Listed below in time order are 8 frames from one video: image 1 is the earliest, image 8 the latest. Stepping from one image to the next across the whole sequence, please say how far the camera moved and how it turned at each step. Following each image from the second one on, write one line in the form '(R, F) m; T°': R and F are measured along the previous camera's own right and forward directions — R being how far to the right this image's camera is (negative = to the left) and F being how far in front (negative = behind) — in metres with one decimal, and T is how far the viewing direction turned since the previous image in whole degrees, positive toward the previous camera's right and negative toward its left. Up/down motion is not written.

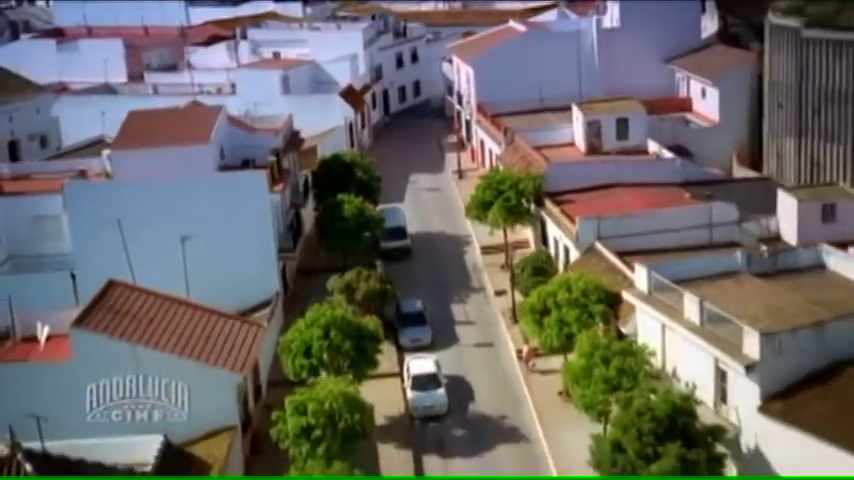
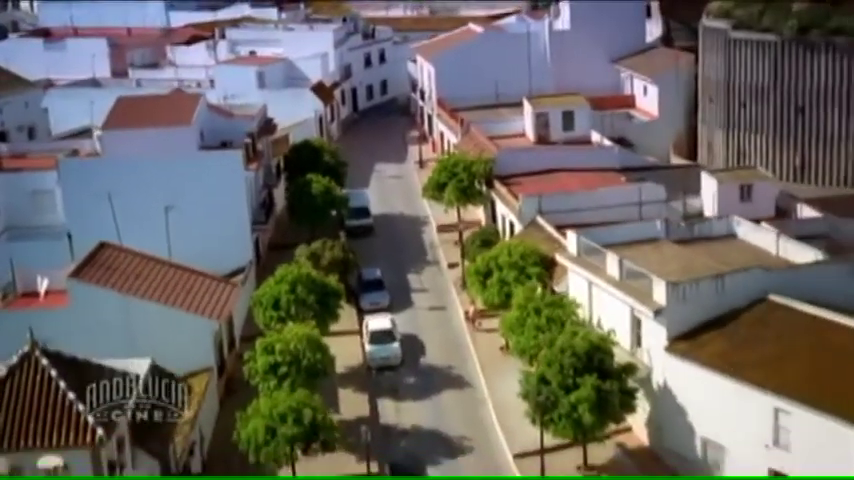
(+0.3, -2.8) m; +1°
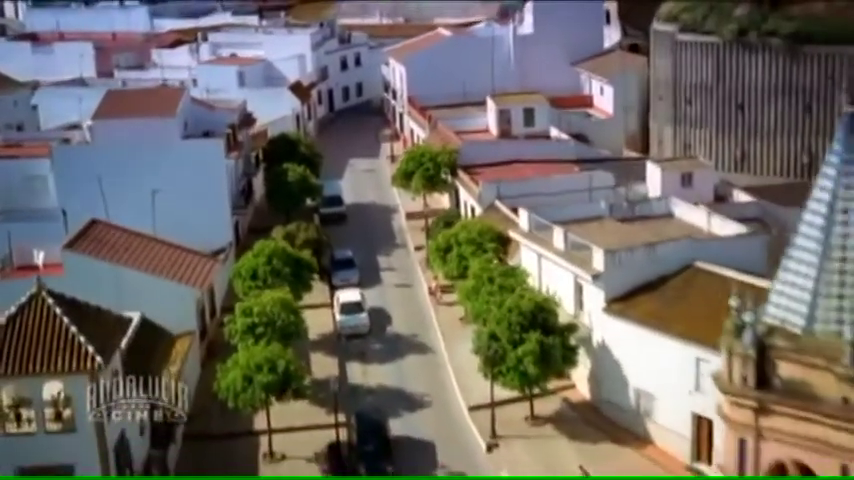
(+0.3, -2.4) m; +1°
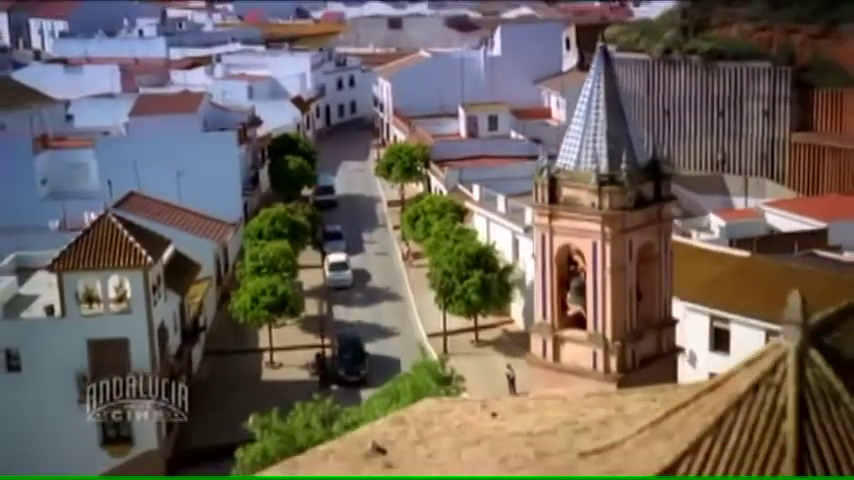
(+0.8, -6.5) m; 0°
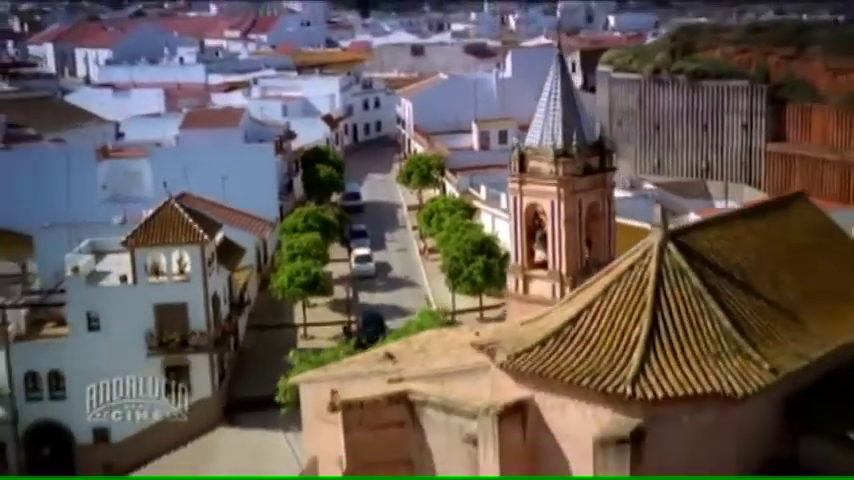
(+0.4, -4.8) m; -1°
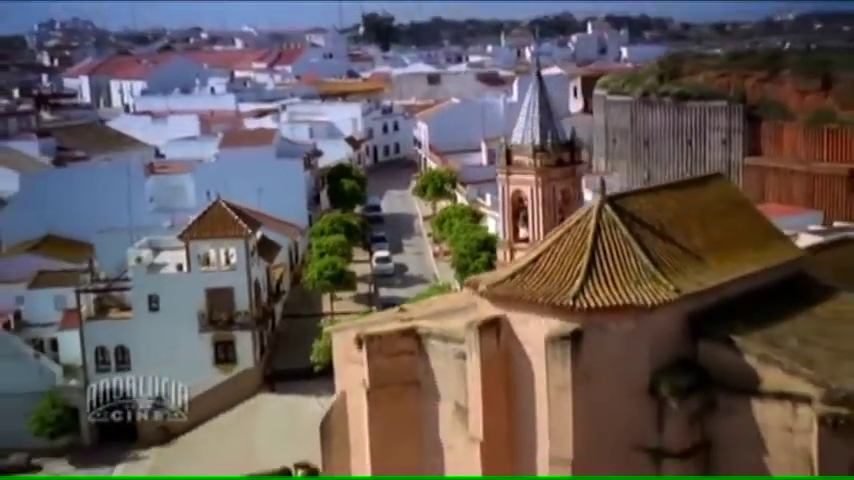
(+0.3, -5.0) m; -1°
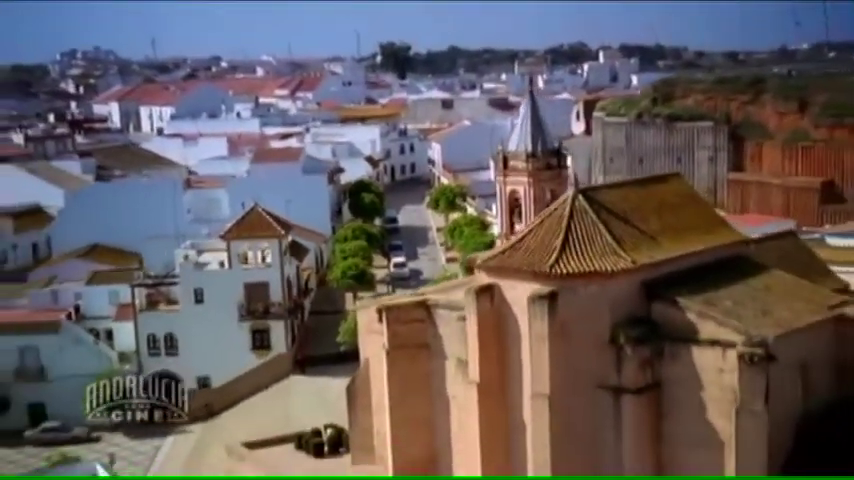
(+0.1, -4.7) m; -1°
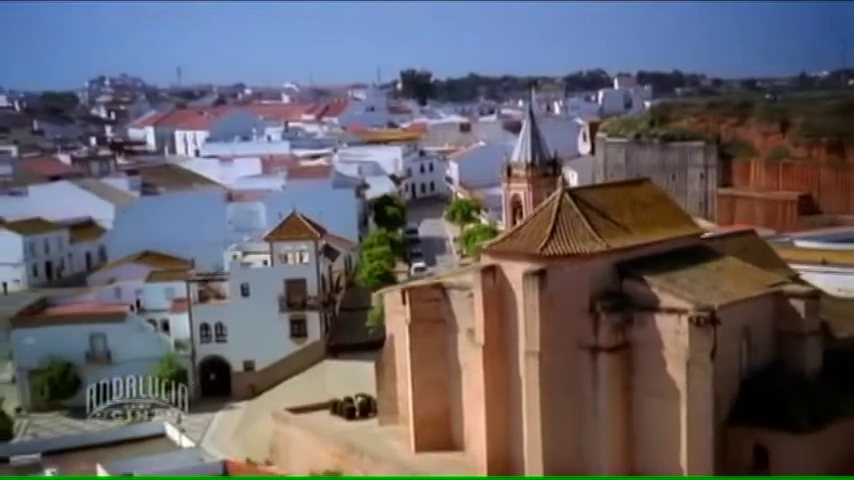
(+0.1, -5.5) m; -1°
